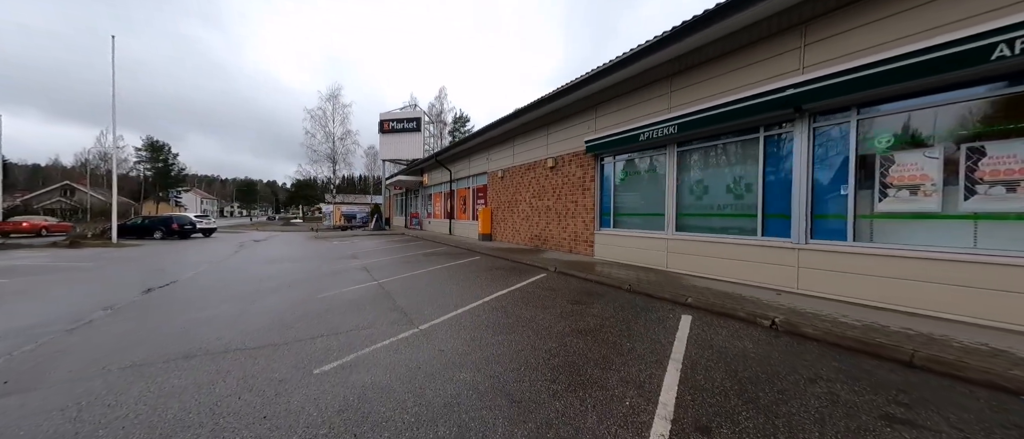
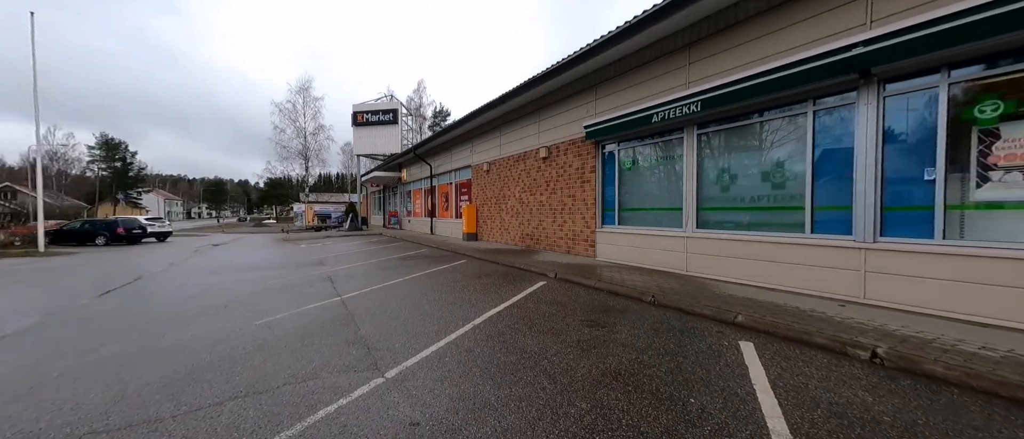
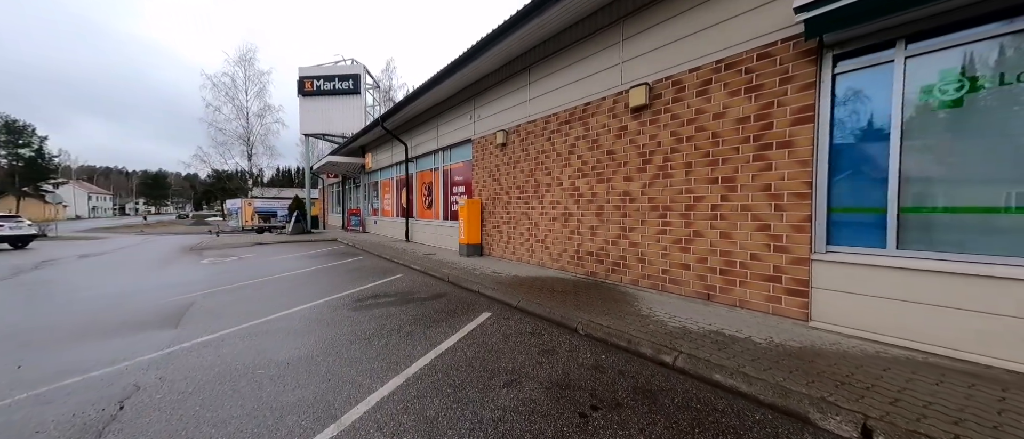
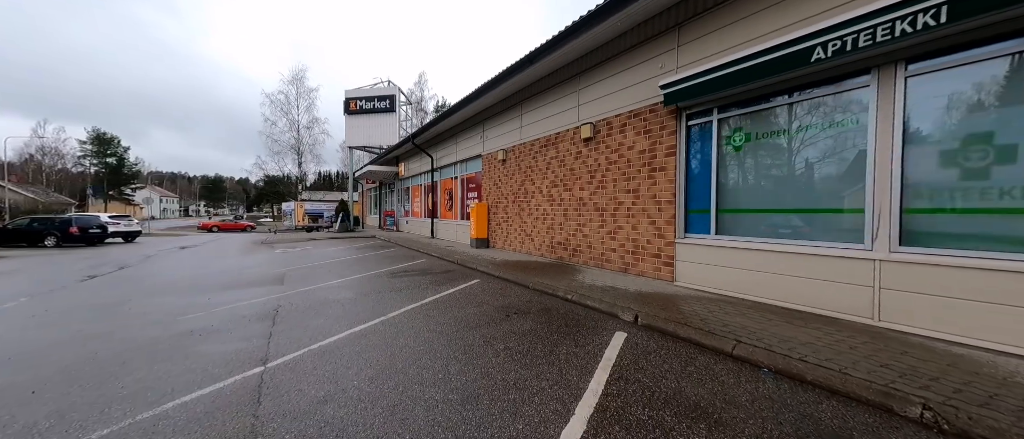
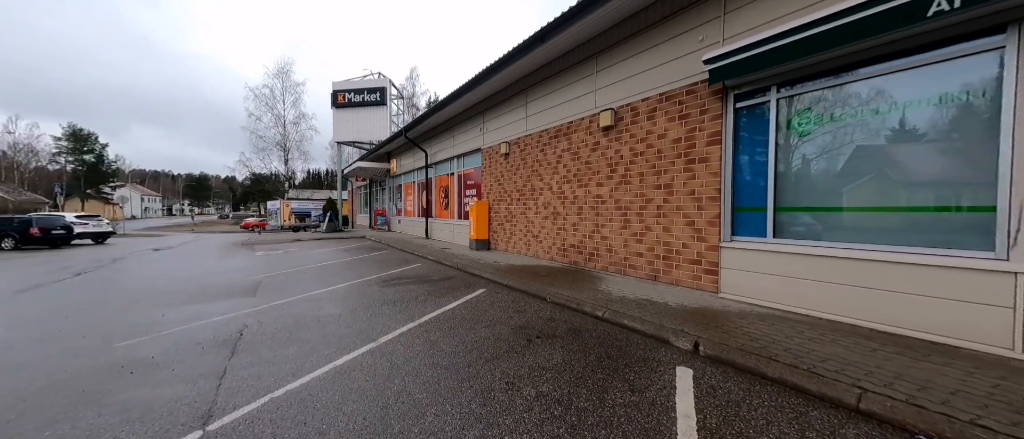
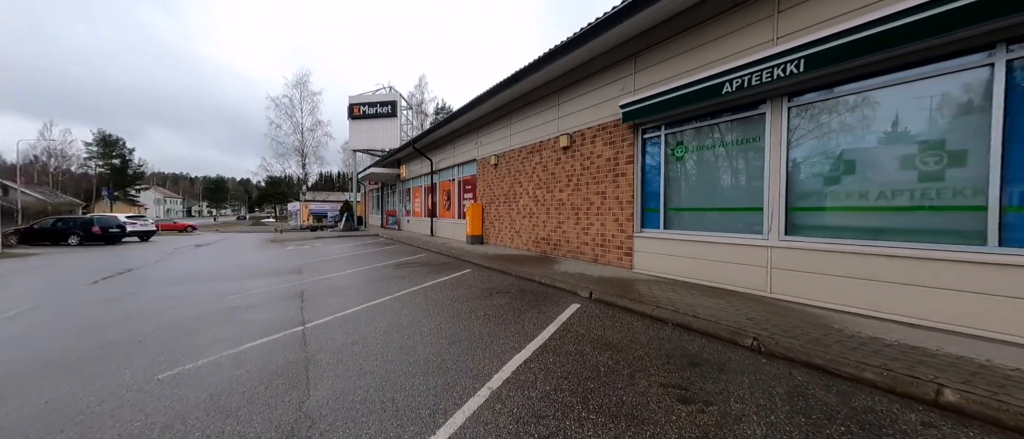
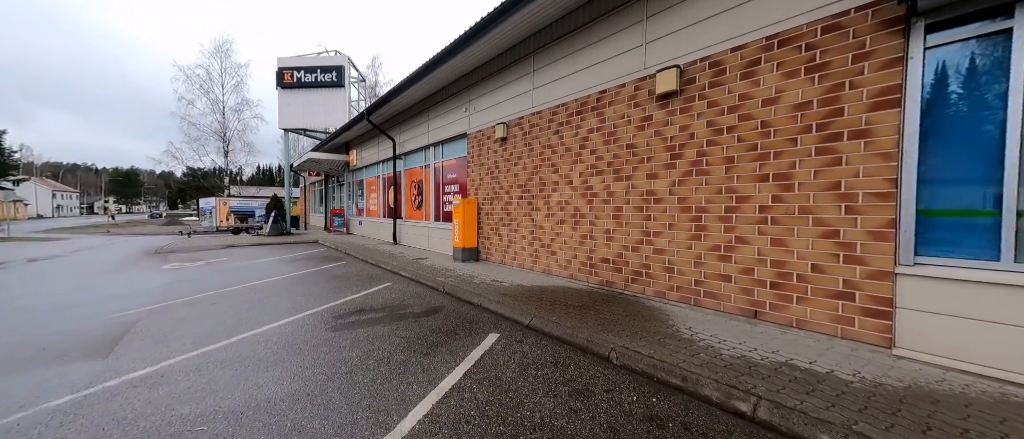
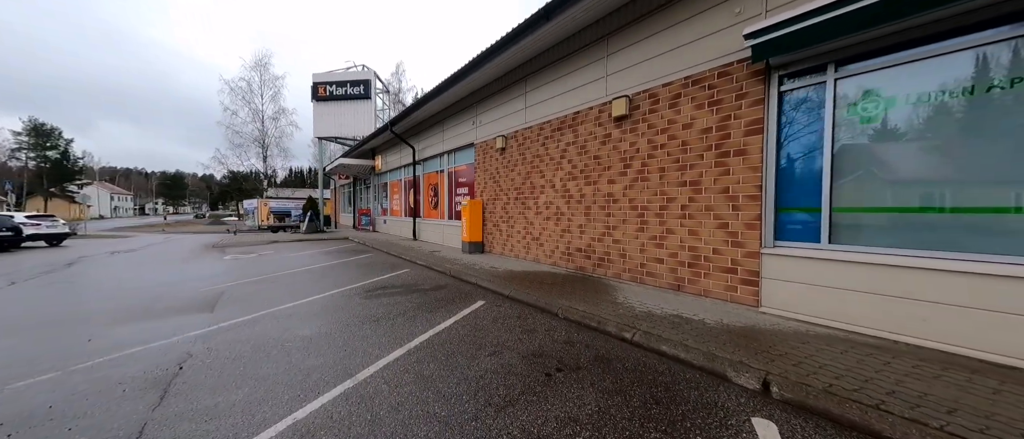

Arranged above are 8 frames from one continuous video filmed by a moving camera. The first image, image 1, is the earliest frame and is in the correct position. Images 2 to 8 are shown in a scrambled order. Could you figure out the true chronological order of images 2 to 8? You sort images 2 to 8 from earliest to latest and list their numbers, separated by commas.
2, 6, 4, 5, 8, 3, 7
